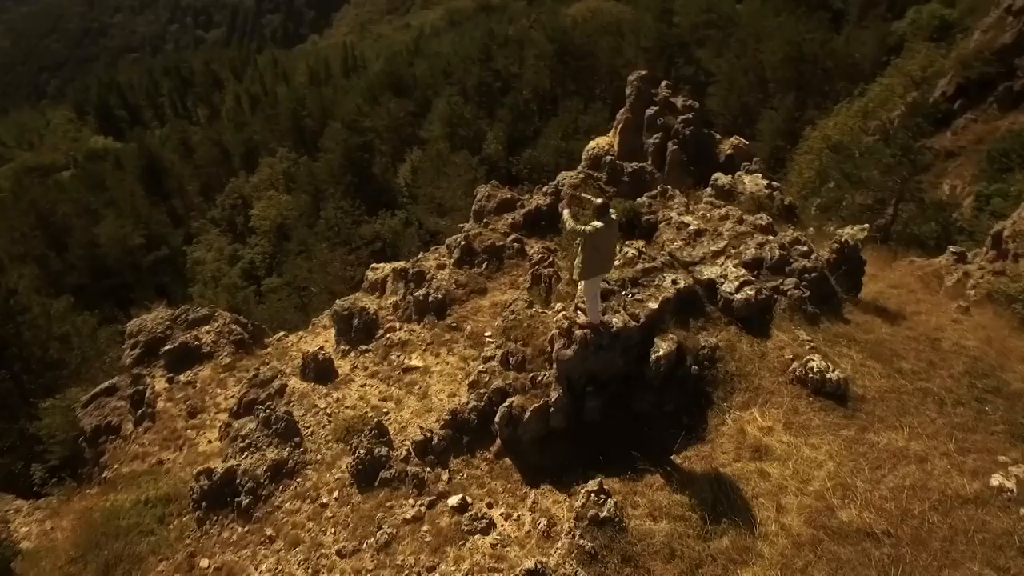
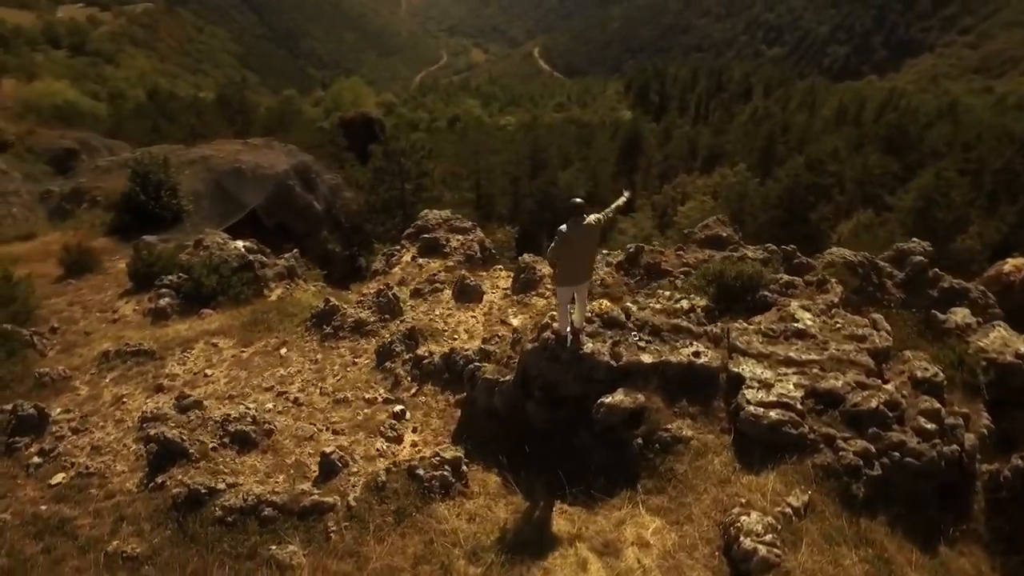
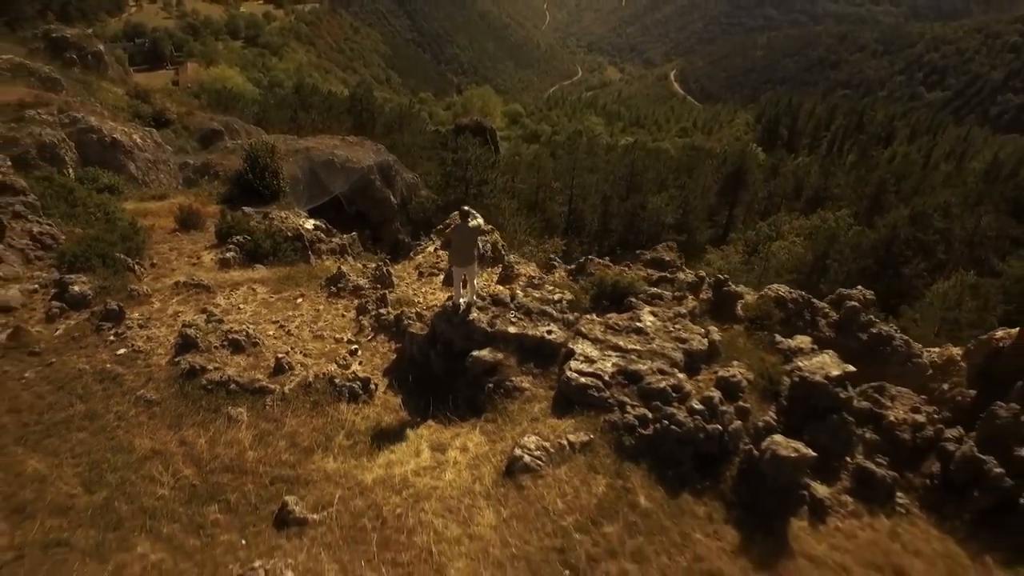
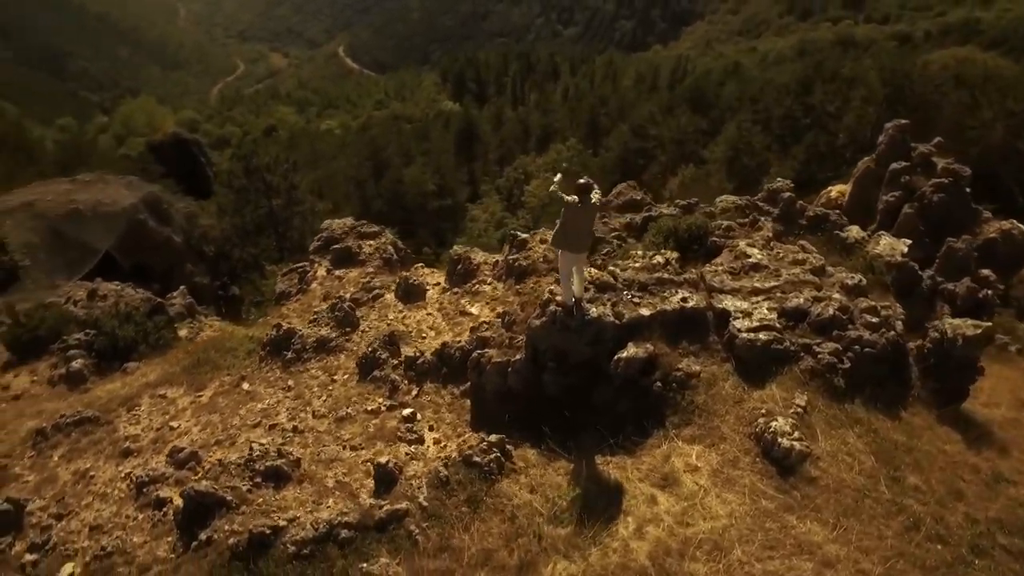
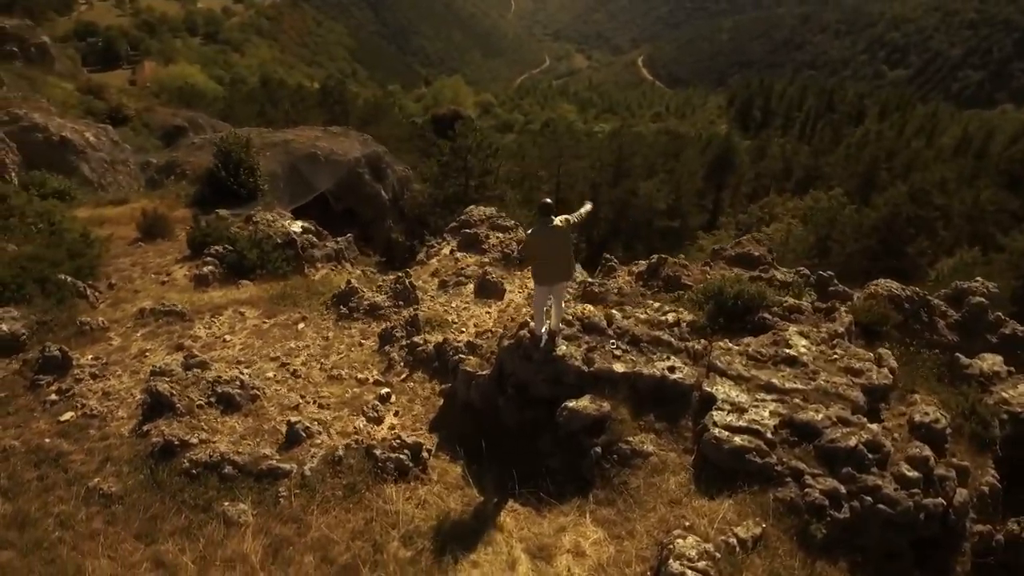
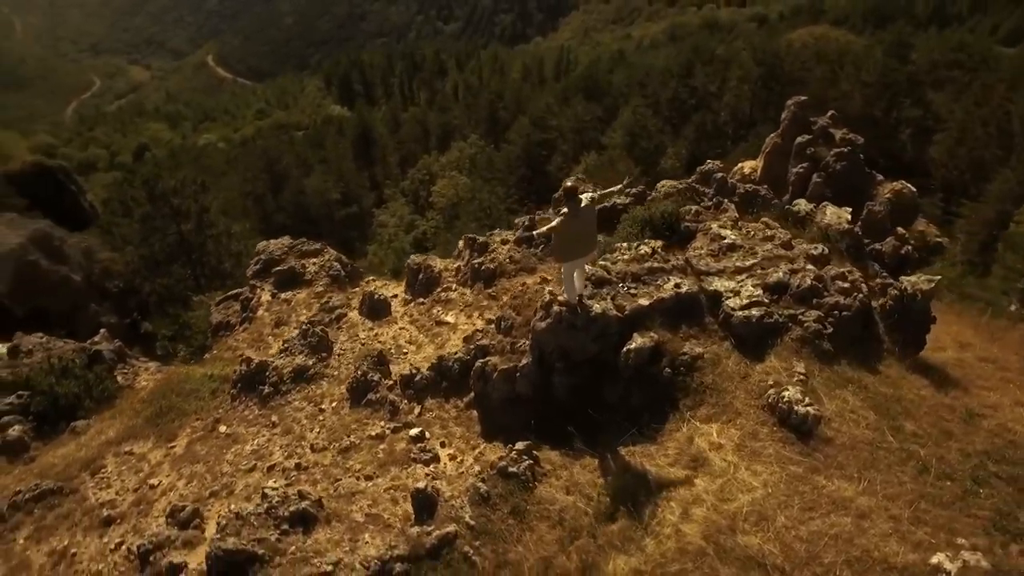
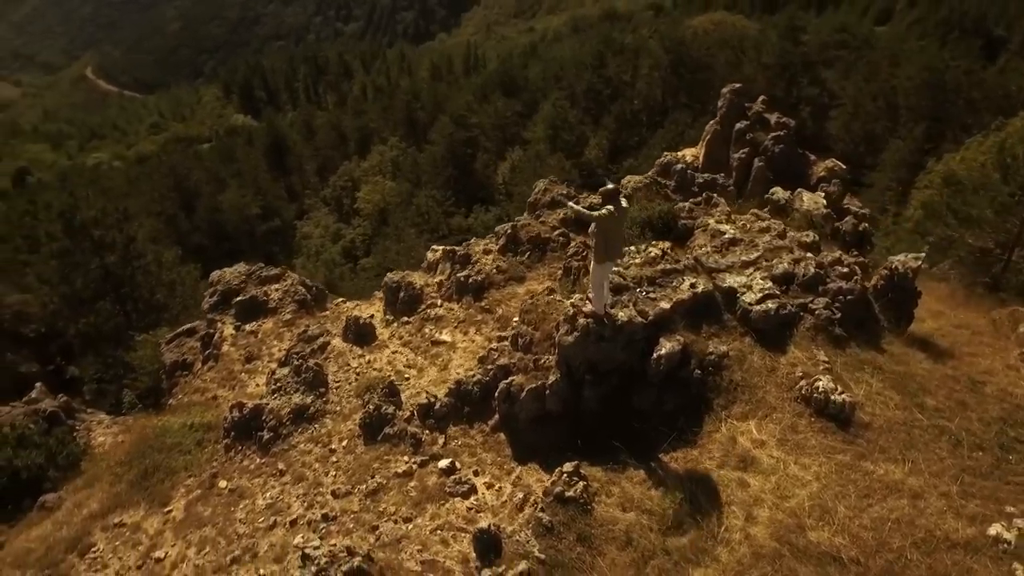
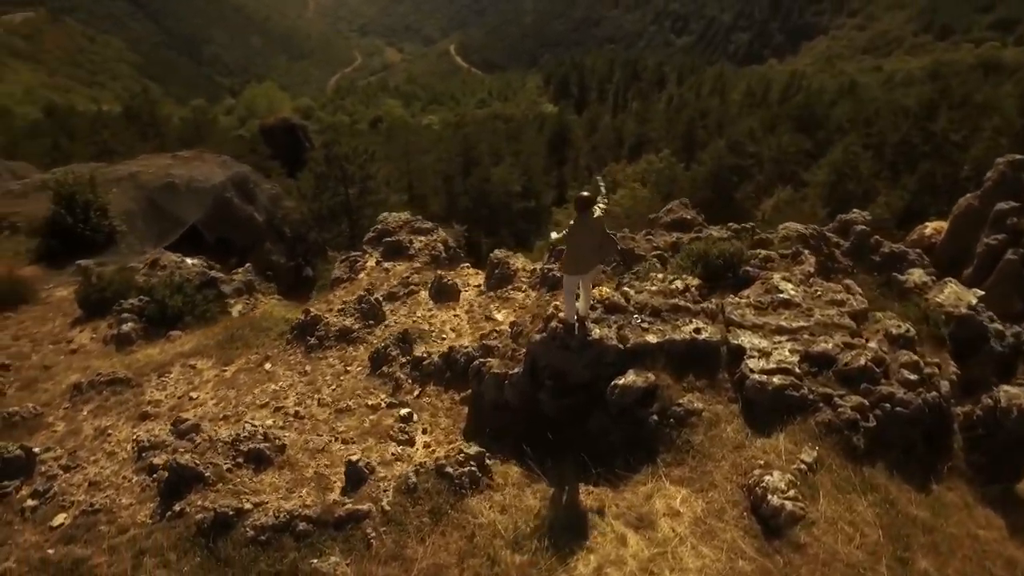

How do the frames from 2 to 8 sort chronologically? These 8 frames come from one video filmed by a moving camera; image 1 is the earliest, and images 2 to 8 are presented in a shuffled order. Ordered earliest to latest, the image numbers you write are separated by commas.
7, 6, 4, 8, 2, 5, 3
